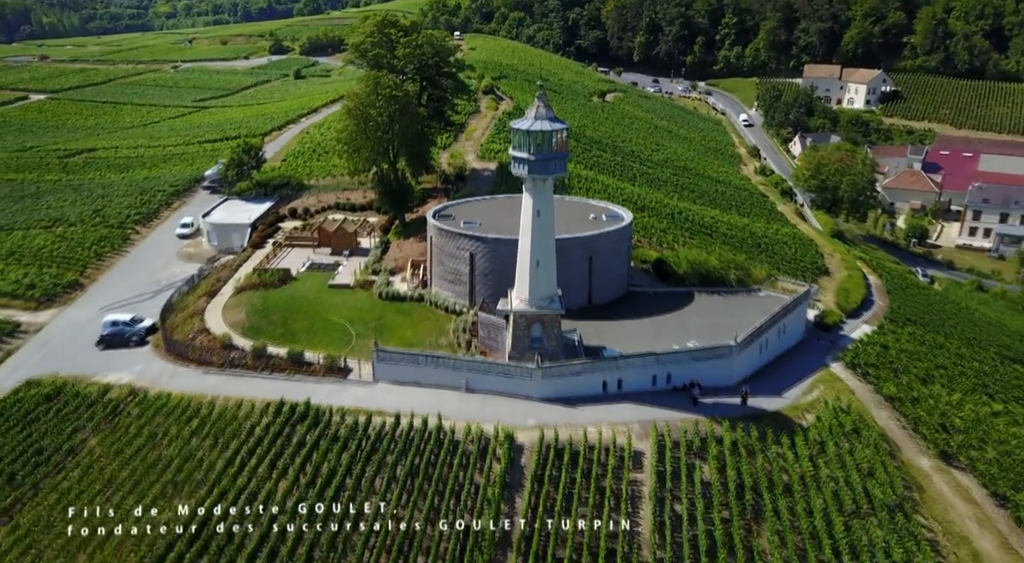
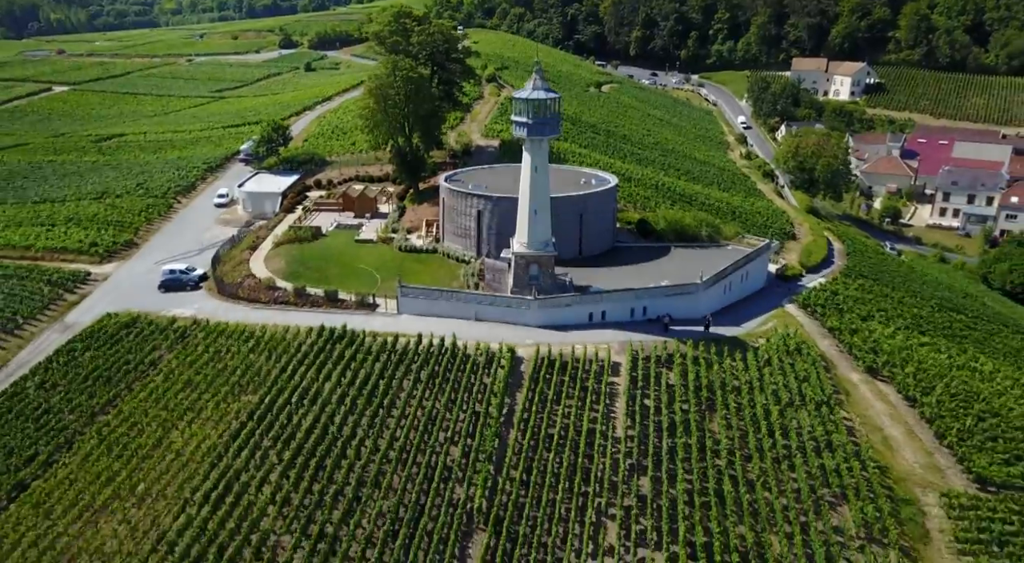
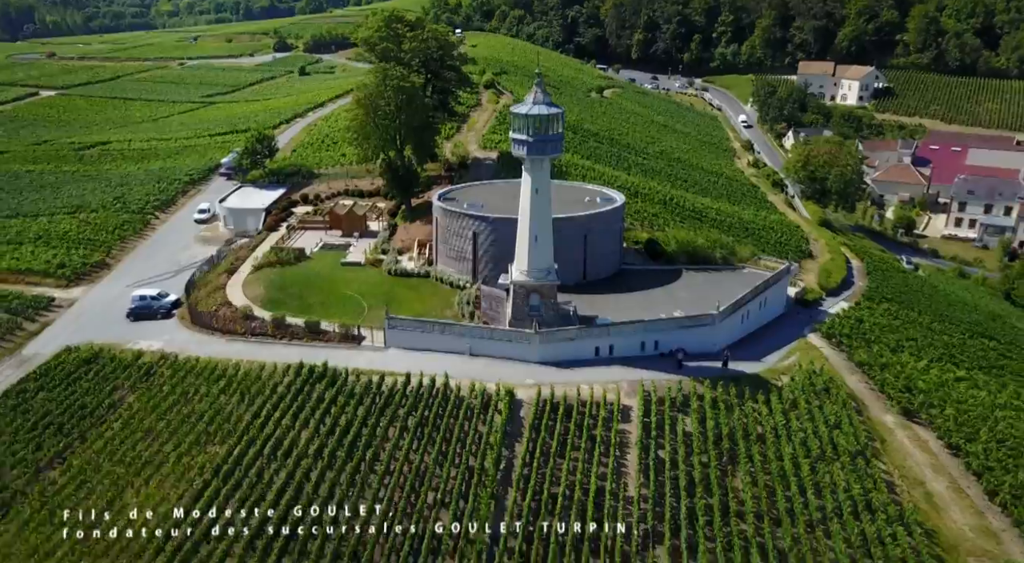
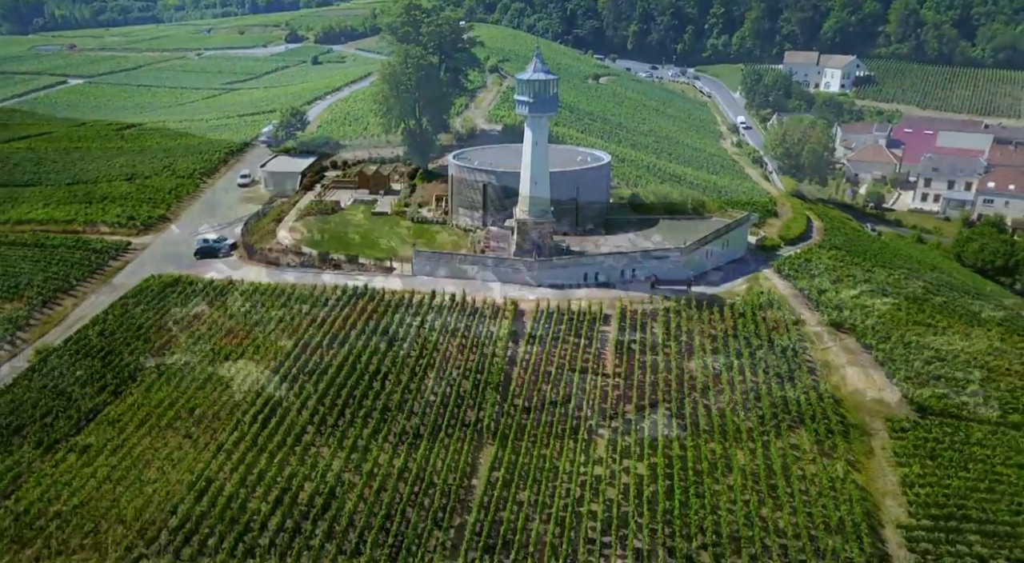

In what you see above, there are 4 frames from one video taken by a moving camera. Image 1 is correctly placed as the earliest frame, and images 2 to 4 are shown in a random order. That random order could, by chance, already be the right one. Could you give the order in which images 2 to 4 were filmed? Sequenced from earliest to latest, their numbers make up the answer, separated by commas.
3, 2, 4
